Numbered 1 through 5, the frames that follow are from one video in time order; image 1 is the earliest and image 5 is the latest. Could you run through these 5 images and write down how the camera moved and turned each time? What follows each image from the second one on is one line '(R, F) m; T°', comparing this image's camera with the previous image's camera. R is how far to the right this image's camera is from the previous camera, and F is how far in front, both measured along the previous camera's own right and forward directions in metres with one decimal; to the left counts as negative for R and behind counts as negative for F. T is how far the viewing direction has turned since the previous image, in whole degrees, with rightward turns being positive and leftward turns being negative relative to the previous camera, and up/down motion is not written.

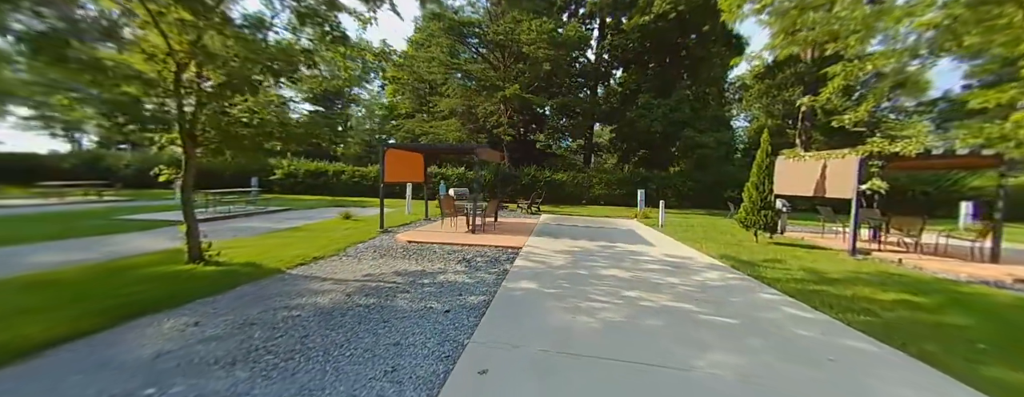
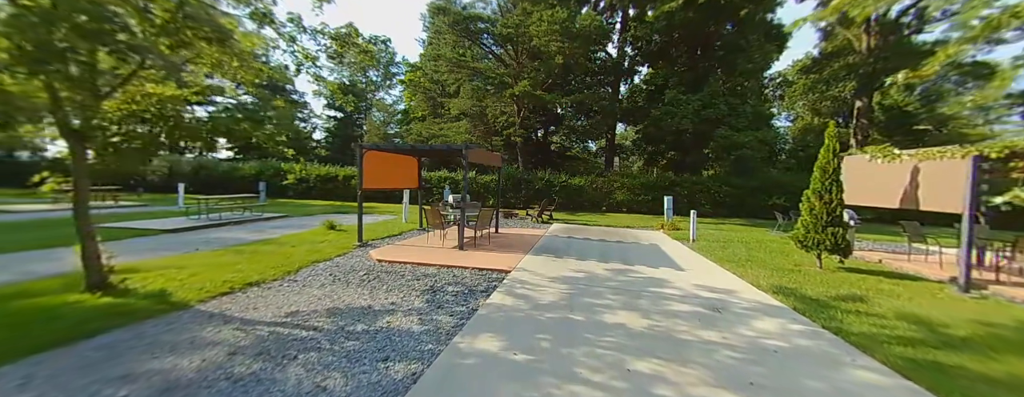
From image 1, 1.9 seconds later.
(+0.6, +1.3) m; -4°
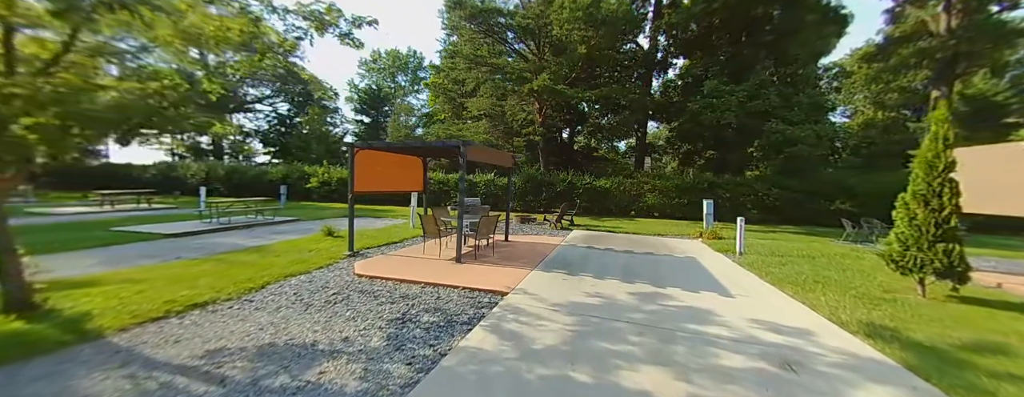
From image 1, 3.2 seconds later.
(+0.4, +1.0) m; -5°
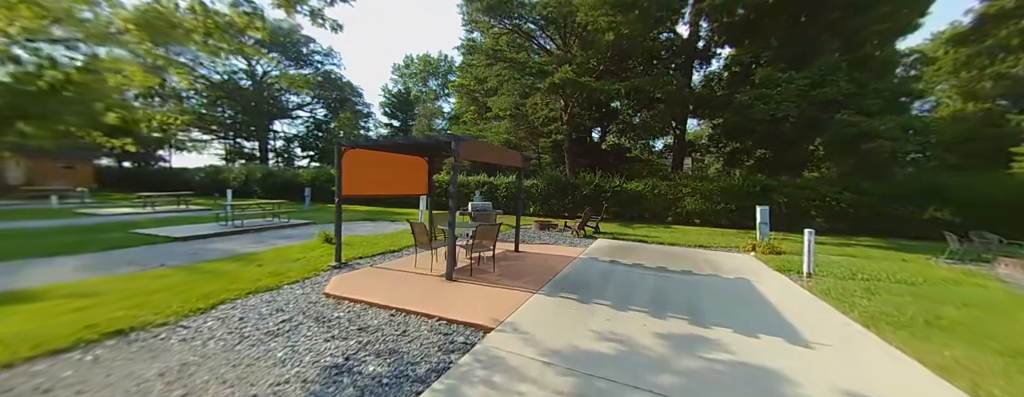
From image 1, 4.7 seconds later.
(+0.5, +1.0) m; -6°
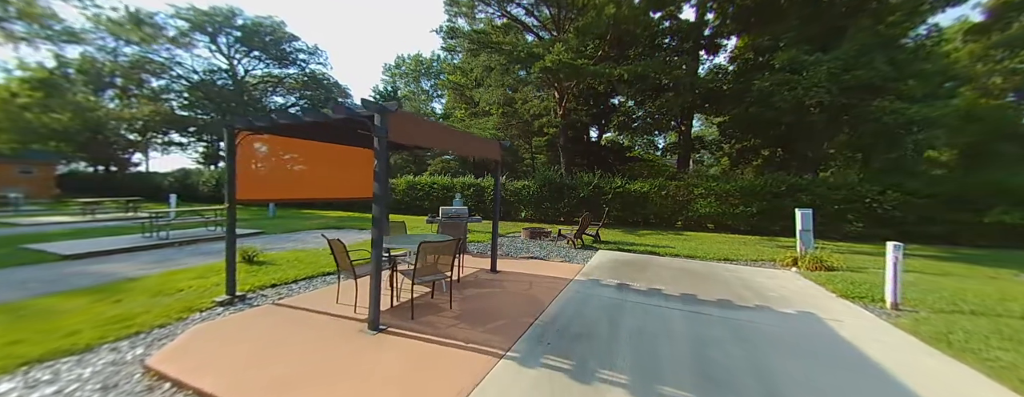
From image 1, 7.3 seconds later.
(+0.4, +1.7) m; 0°
